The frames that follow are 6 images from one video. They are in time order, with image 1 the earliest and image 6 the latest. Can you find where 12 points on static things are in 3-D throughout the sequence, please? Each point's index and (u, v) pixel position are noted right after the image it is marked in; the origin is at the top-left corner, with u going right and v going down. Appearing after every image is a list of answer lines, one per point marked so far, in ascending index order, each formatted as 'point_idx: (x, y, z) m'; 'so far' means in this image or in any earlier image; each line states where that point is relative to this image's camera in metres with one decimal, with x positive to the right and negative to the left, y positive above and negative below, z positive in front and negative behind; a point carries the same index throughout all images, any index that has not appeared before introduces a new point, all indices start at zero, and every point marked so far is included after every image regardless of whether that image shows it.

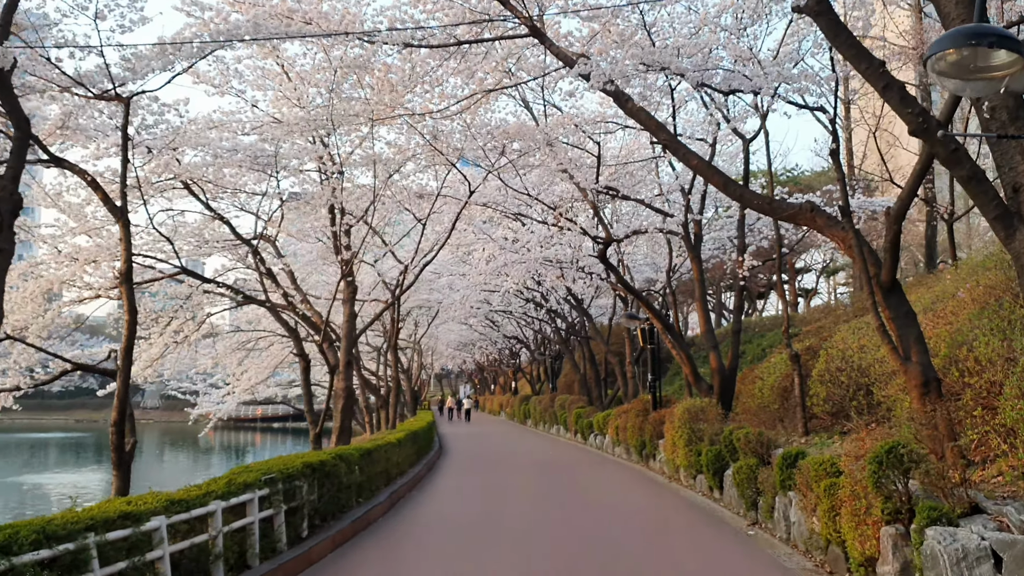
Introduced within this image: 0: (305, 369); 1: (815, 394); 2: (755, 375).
0: (-2.4, -0.9, +9.7) m
1: (+3.9, -1.4, +10.7) m
2: (+4.3, -1.5, +14.6) m
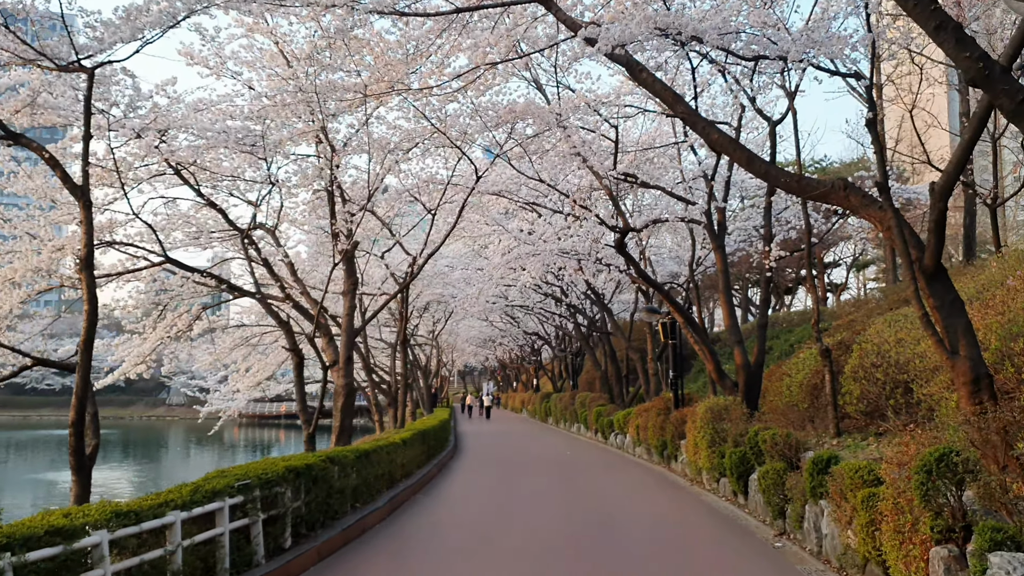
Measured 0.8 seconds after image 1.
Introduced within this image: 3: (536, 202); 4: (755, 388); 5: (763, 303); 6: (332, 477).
0: (-2.4, -0.8, +9.1) m
1: (+4.0, -1.2, +9.9) m
2: (+4.5, -1.4, +13.8) m
3: (+0.4, +1.6, +15.5) m
4: (+3.8, -1.6, +13.1) m
5: (+4.1, -0.3, +13.7) m
6: (-1.8, -1.8, +8.1) m
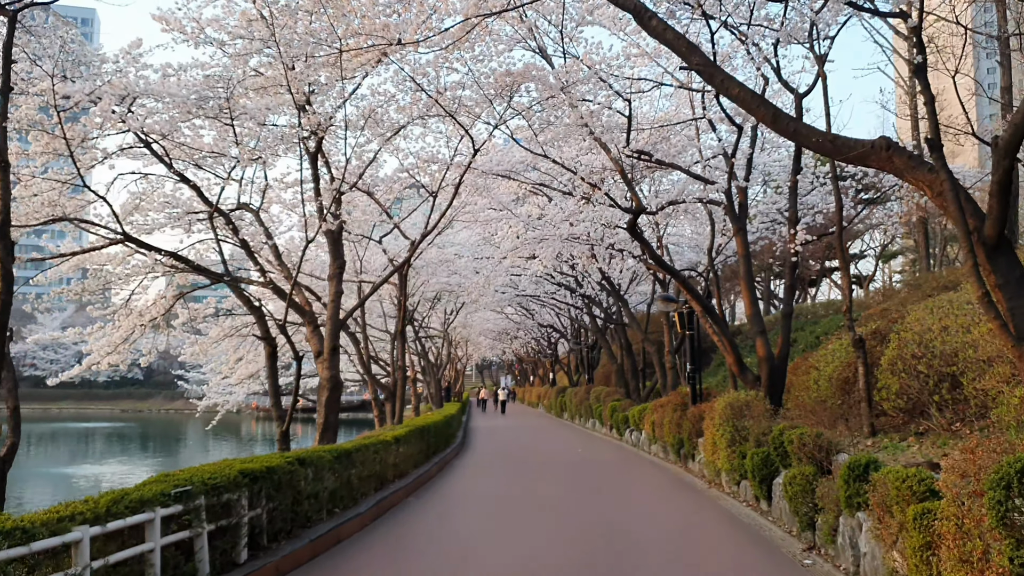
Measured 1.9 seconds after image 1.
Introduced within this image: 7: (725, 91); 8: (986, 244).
0: (-2.4, -0.7, +8.2) m
1: (+4.0, -1.1, +8.9) m
2: (+4.6, -1.2, +12.8) m
3: (+0.6, +1.8, +14.5) m
4: (+3.9, -1.4, +12.1) m
5: (+4.2, -0.1, +12.7) m
6: (-1.8, -1.7, +7.2) m
7: (+1.6, +1.5, +6.3) m
8: (+3.1, +0.3, +5.4) m
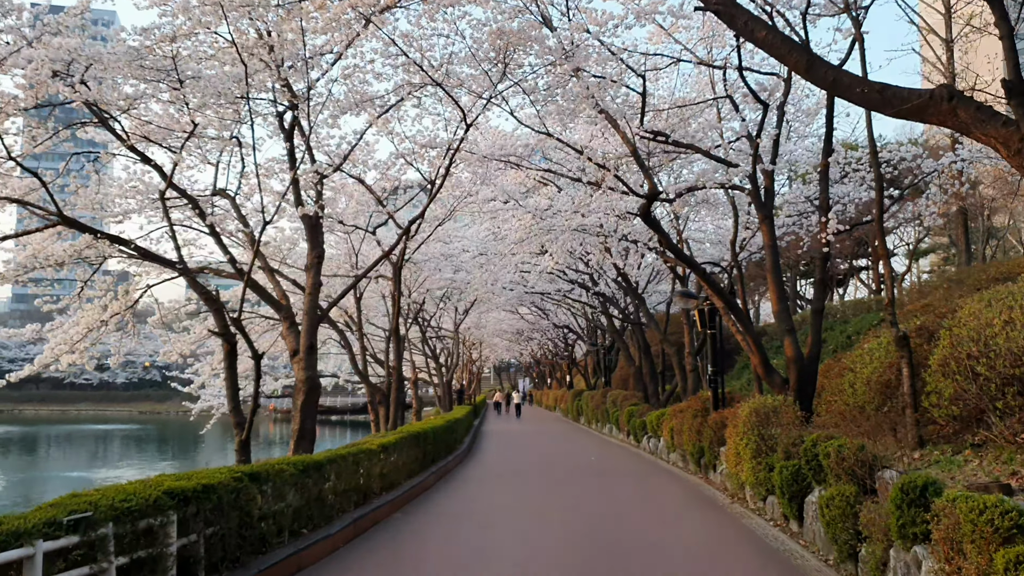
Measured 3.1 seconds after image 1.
0: (-2.5, -0.6, +7.2) m
1: (+3.9, -1.0, +7.7) m
2: (+4.6, -1.1, +11.6) m
3: (+0.6, +1.9, +13.5) m
4: (+3.9, -1.3, +11.0) m
5: (+4.2, 0.0, +11.5) m
6: (-1.9, -1.6, +6.2) m
7: (+1.5, +1.6, +5.2) m
8: (+2.9, +0.4, +4.3) m
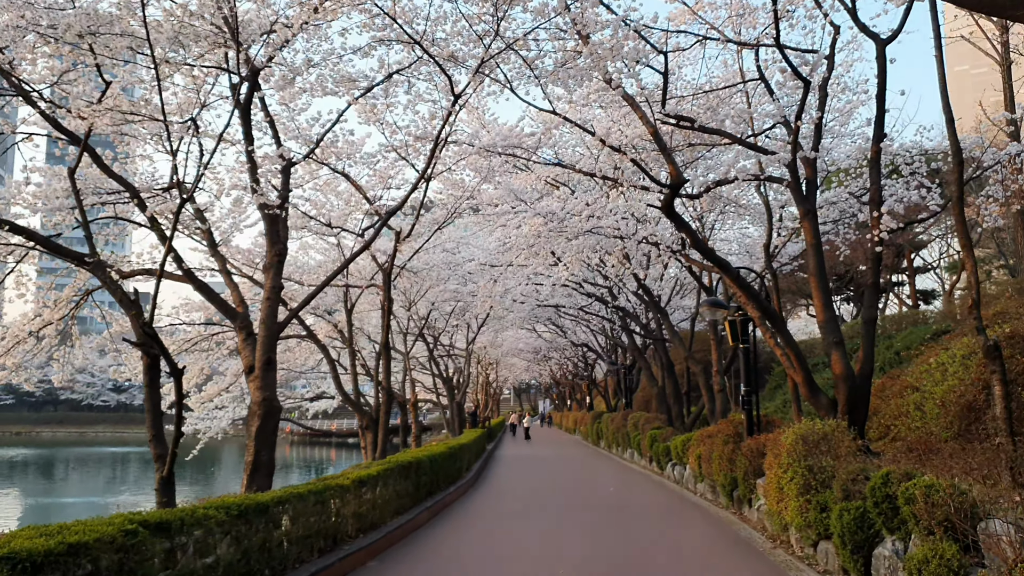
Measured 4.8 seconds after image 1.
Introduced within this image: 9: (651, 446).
0: (-2.6, -0.6, +5.8) m
1: (+3.9, -0.9, +6.1) m
2: (+4.7, -1.2, +10.0) m
3: (+0.7, +1.8, +12.0) m
4: (+4.0, -1.4, +9.4) m
5: (+4.3, -0.1, +9.9) m
6: (-2.0, -1.5, +4.7) m
7: (+1.3, +1.7, +3.7) m
8: (+2.8, +0.5, +2.7) m
9: (+3.1, -3.6, +18.7) m
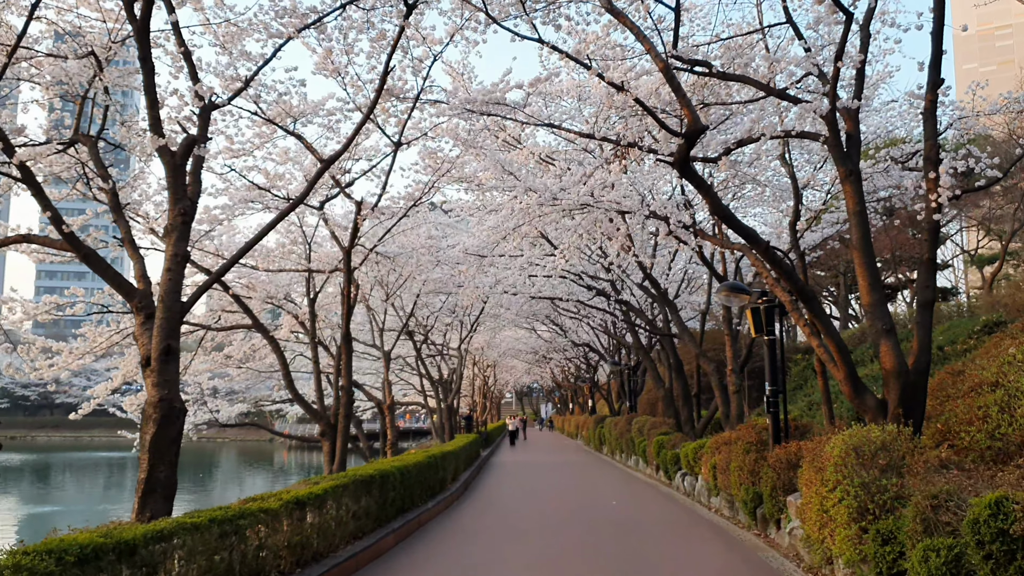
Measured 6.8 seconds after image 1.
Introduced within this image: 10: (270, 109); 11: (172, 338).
0: (-2.8, -0.3, +4.1) m
1: (+3.7, -0.7, +4.4) m
2: (+4.5, -1.0, +8.3) m
3: (+0.5, +2.0, +10.3) m
4: (+3.8, -1.1, +7.7) m
5: (+4.1, +0.2, +8.2) m
6: (-2.2, -1.3, +3.0) m
7: (+1.1, +1.9, +2.0) m
8: (+2.5, +0.8, +1.0) m
9: (+3.0, -3.4, +17.0) m
10: (-2.7, +2.0, +9.4) m
11: (-2.3, -0.3, +5.7) m
